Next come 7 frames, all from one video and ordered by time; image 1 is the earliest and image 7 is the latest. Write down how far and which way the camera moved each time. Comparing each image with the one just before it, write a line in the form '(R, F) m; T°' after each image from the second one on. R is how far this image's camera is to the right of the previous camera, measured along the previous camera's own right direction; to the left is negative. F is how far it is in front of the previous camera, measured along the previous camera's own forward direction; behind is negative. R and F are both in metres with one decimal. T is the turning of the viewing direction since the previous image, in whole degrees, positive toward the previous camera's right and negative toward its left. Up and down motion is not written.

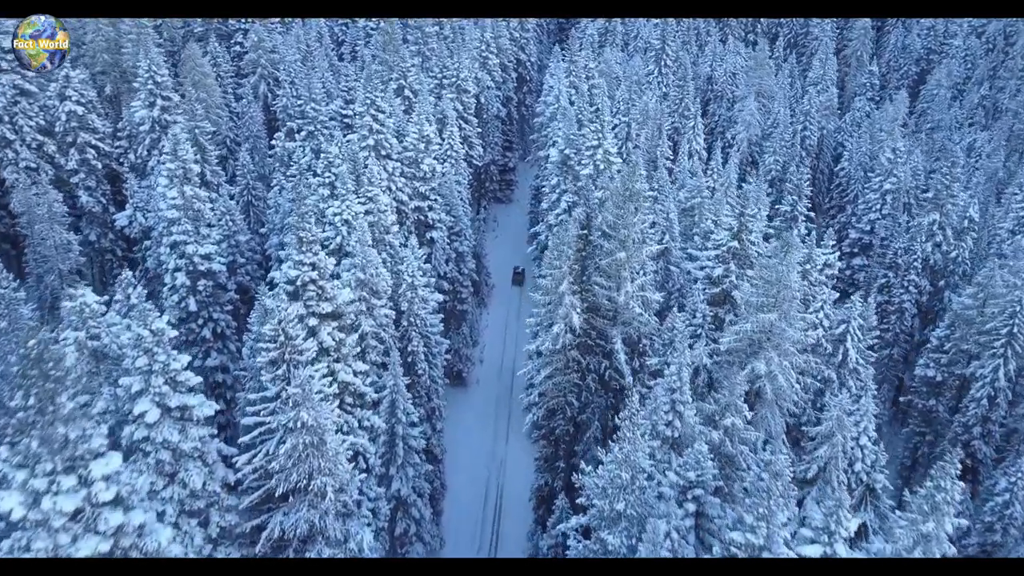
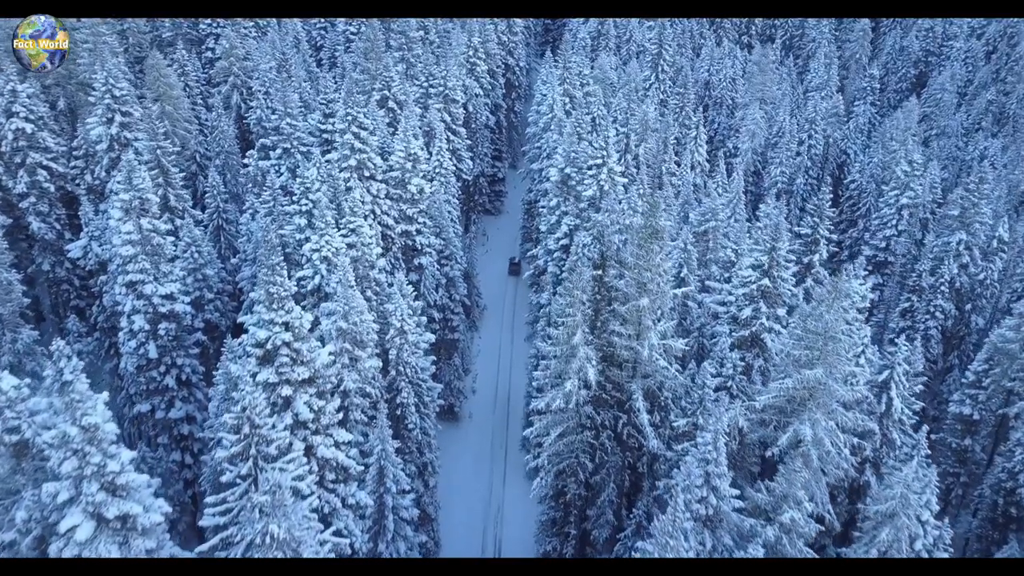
(-0.6, +3.4) m; +1°
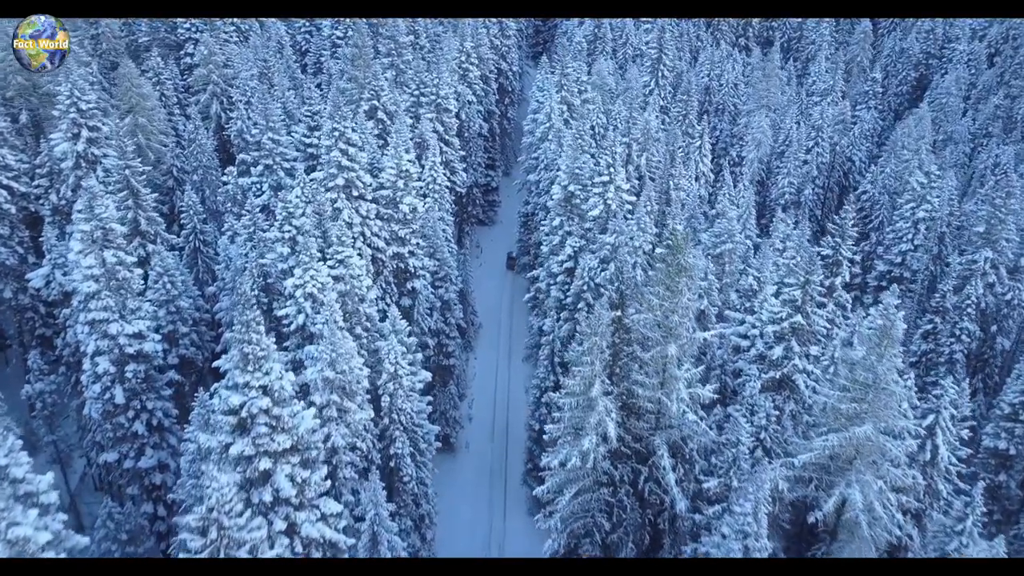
(-0.5, +2.6) m; +1°
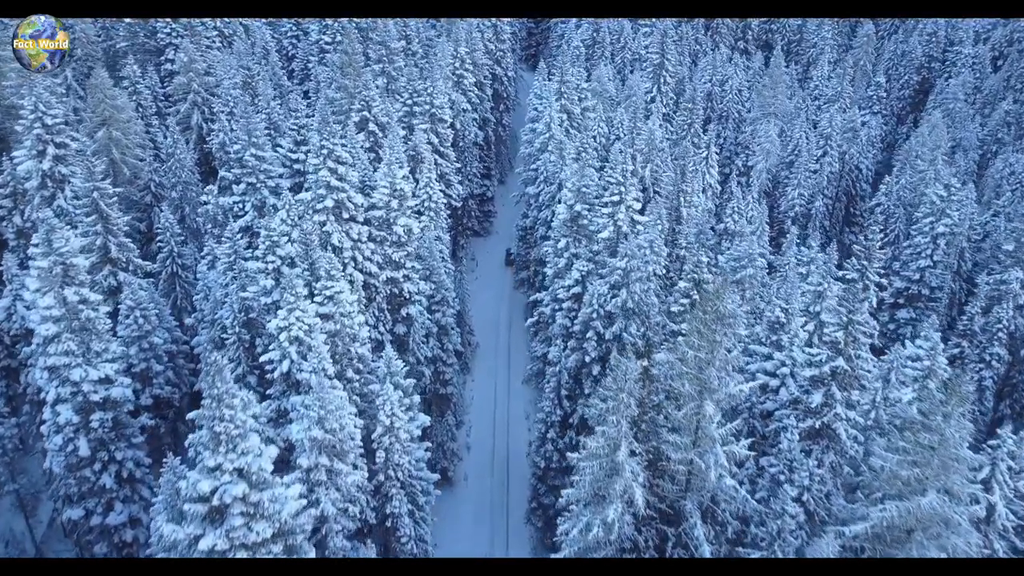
(-0.5, +2.4) m; +1°
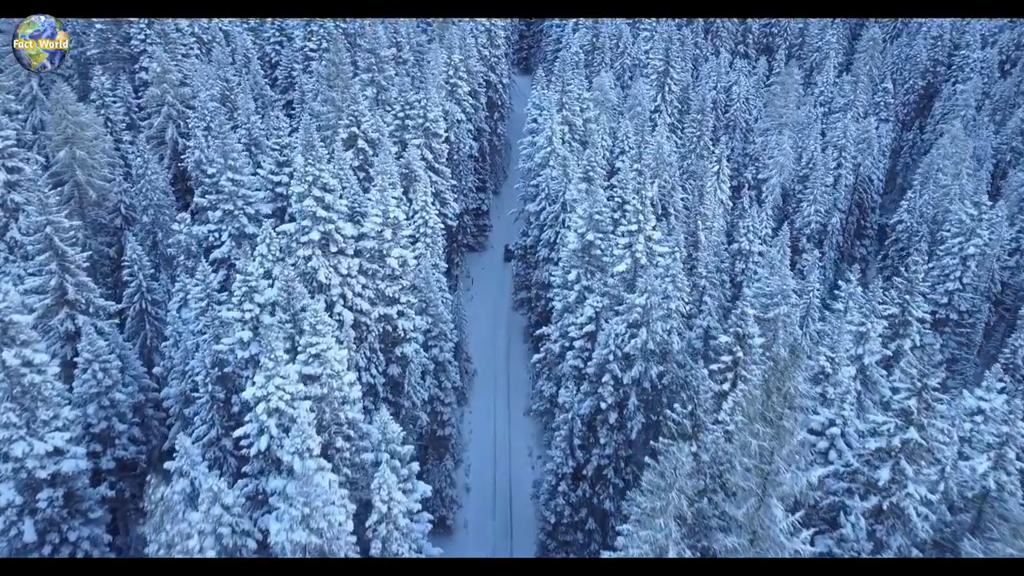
(-0.7, +3.0) m; +1°
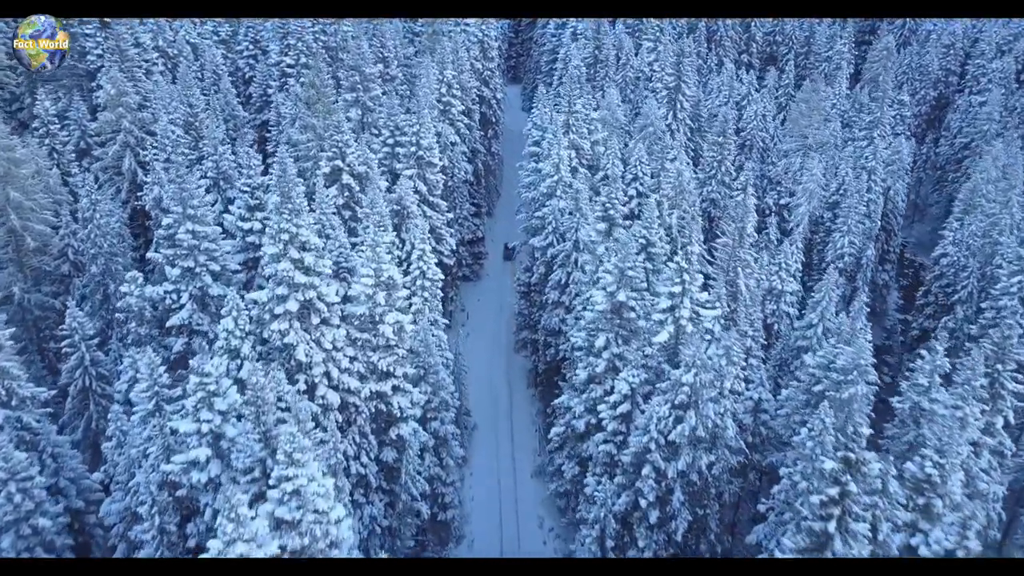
(-1.1, +4.7) m; +1°
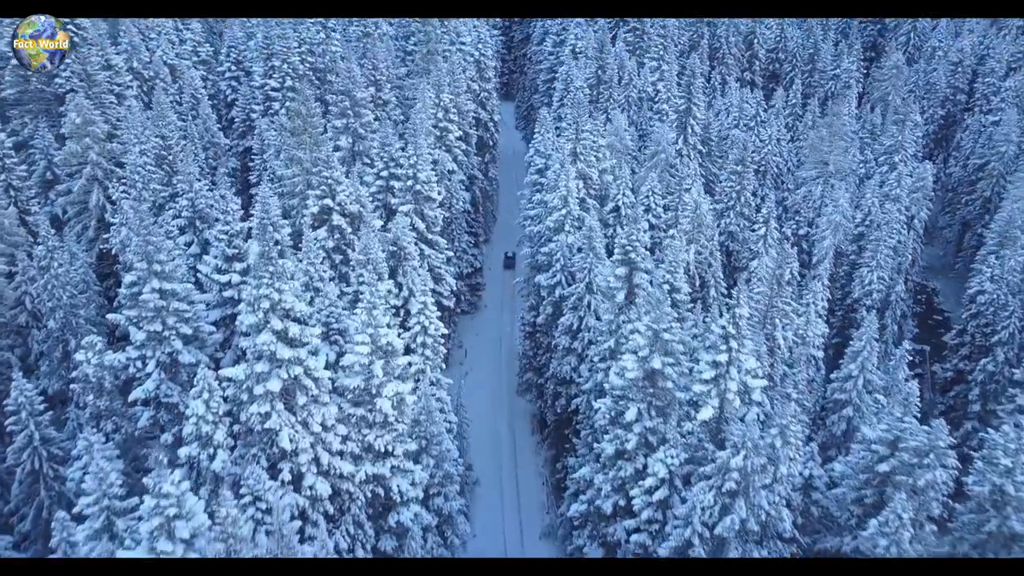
(-0.8, +3.2) m; +1°
